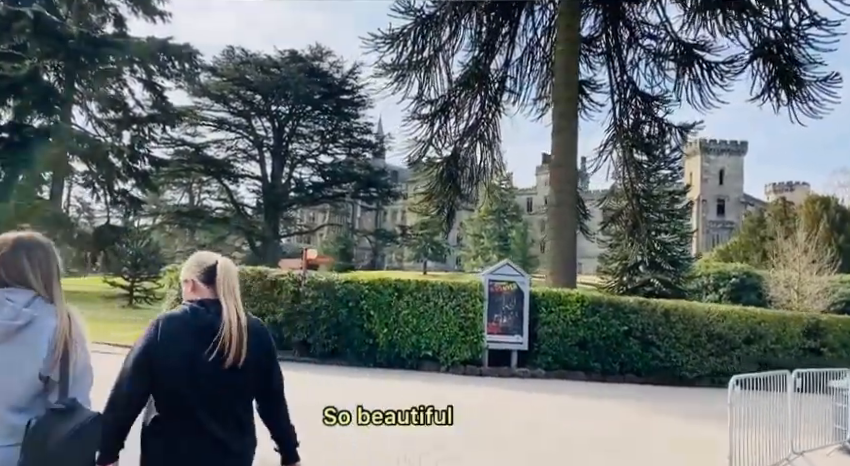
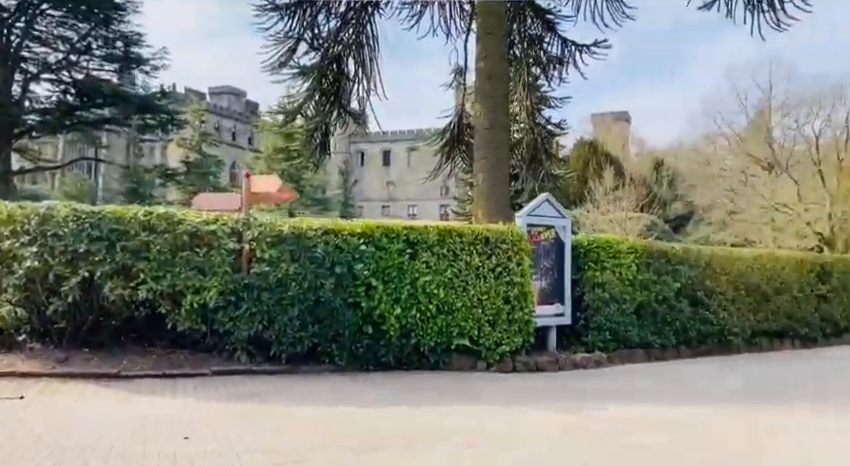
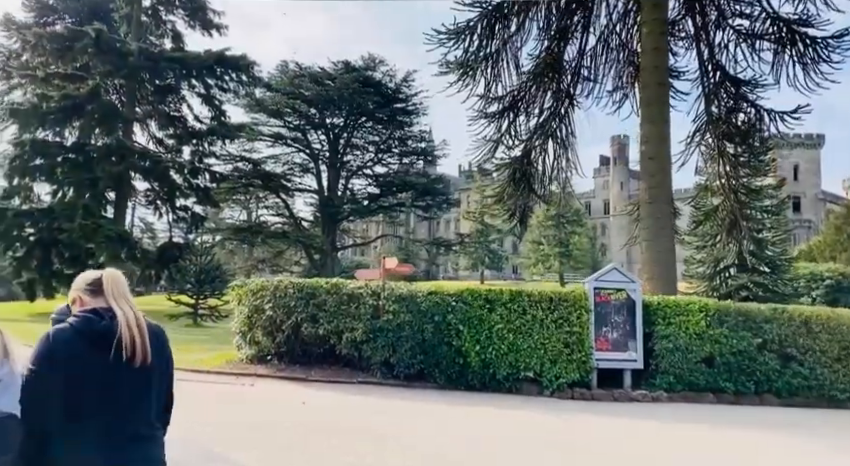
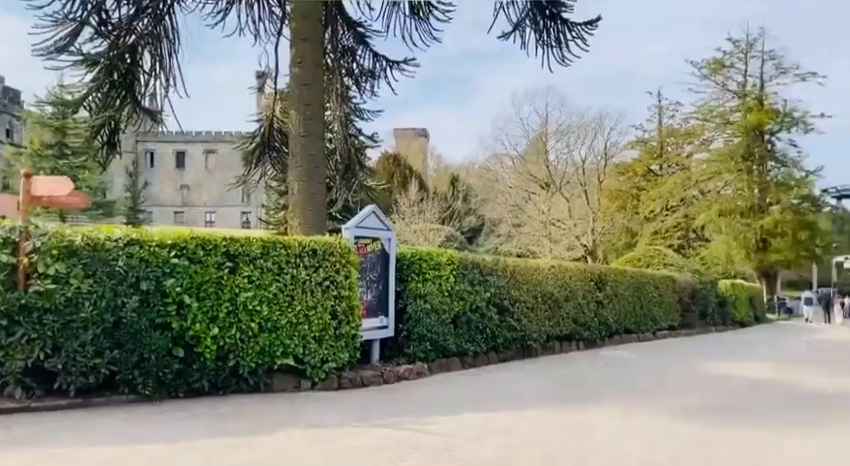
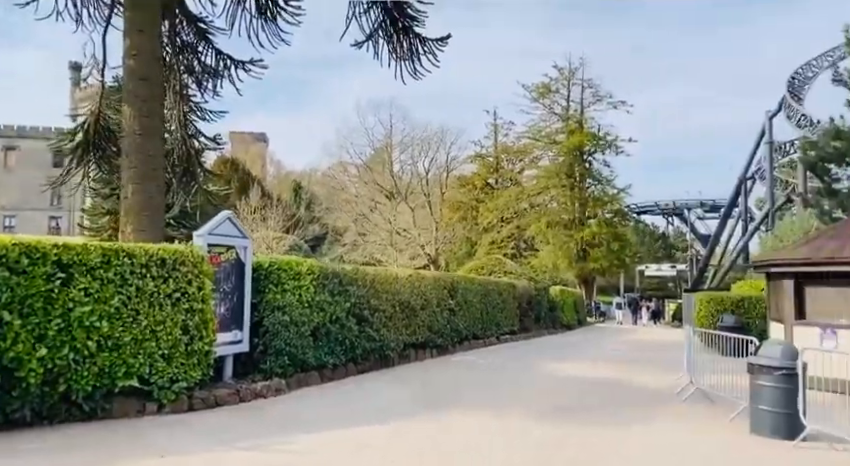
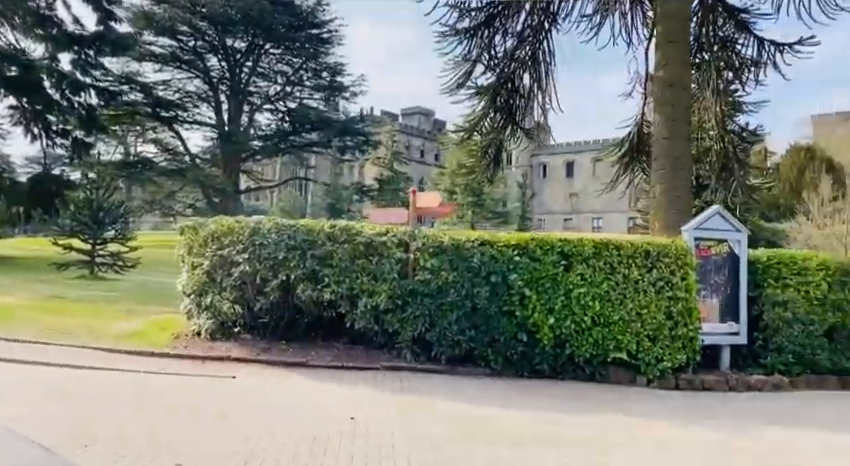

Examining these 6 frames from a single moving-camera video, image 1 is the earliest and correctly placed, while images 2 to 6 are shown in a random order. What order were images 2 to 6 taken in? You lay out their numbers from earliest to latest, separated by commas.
3, 6, 2, 4, 5
